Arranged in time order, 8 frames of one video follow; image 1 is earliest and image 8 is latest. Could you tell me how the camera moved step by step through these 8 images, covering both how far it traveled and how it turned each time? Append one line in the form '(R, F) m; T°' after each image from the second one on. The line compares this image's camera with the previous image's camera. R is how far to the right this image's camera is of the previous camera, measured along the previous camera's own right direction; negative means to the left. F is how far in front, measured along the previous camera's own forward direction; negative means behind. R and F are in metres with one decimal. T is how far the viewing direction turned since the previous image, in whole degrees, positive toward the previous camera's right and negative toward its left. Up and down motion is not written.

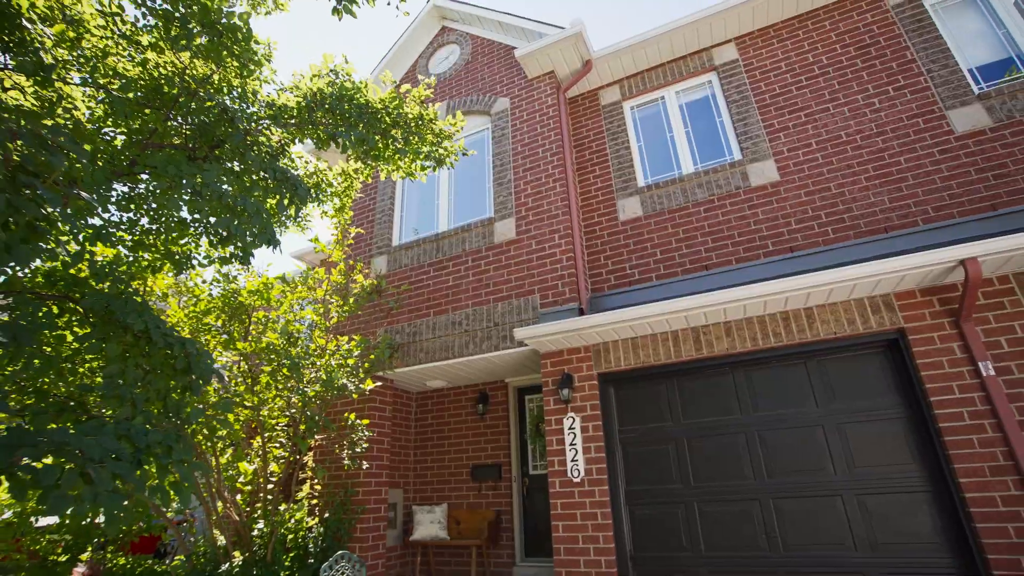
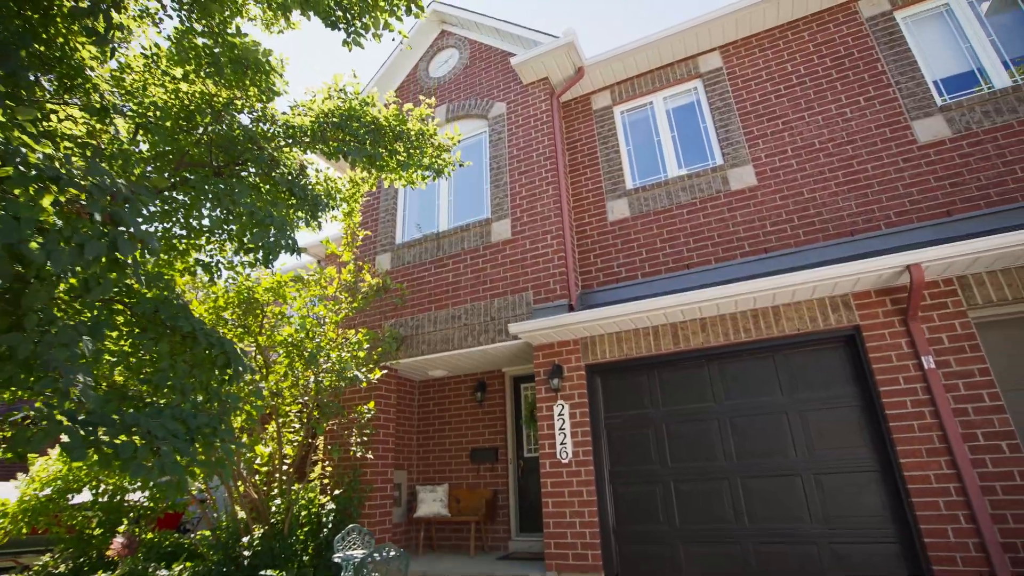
(+0.1, -0.5) m; 0°
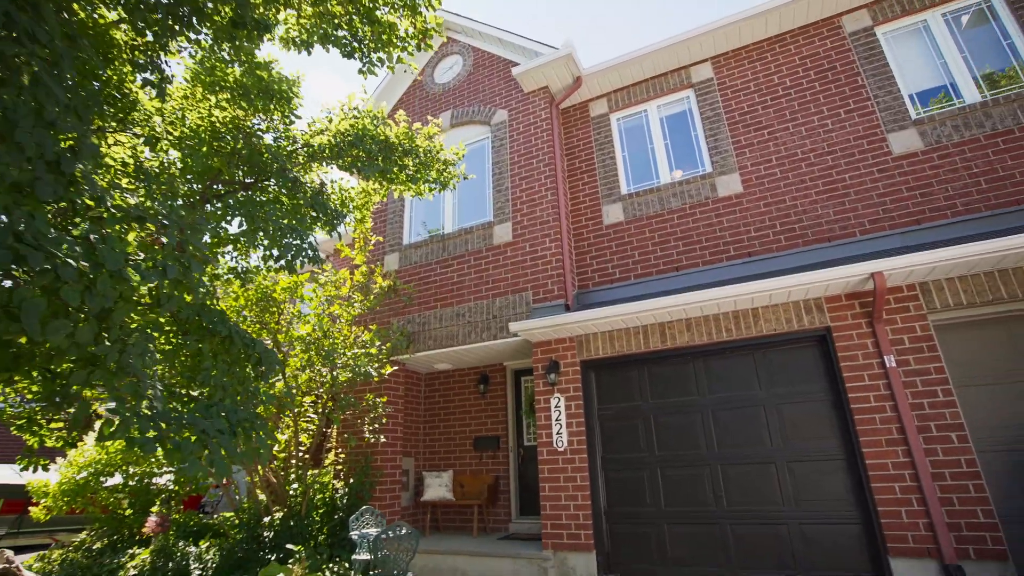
(0.0, -0.5) m; 0°
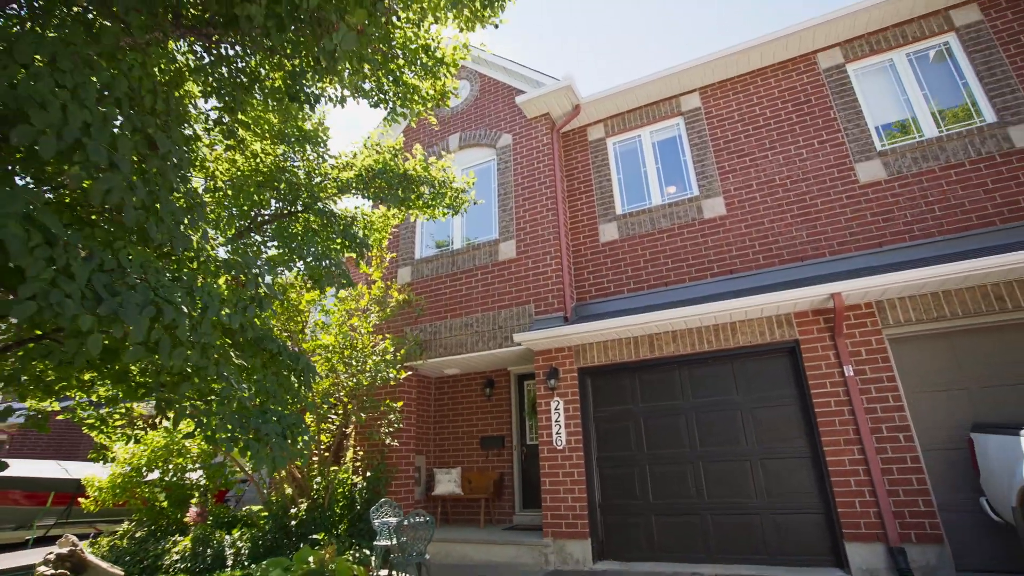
(0.0, -0.7) m; 0°
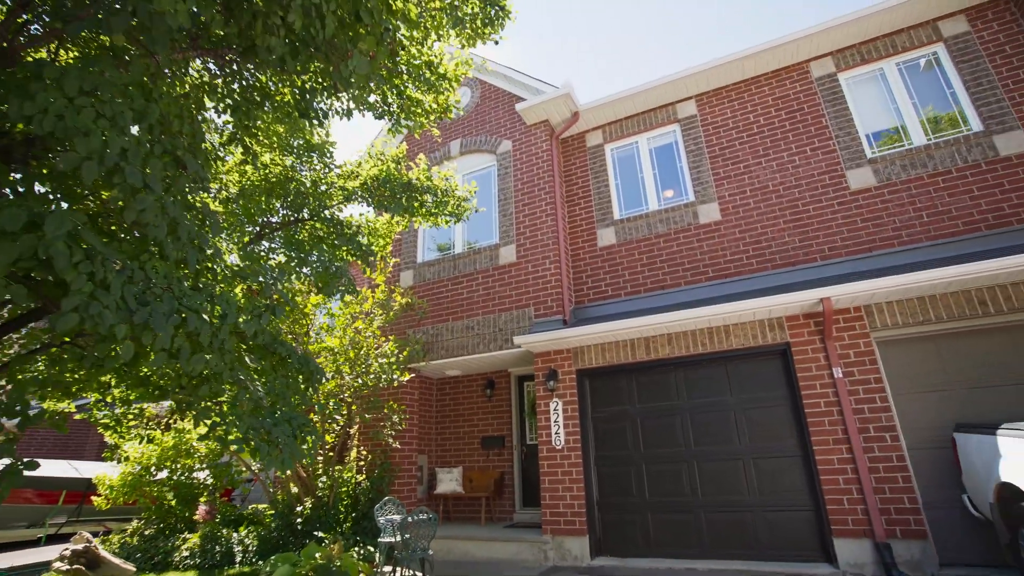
(0.0, -0.2) m; 0°
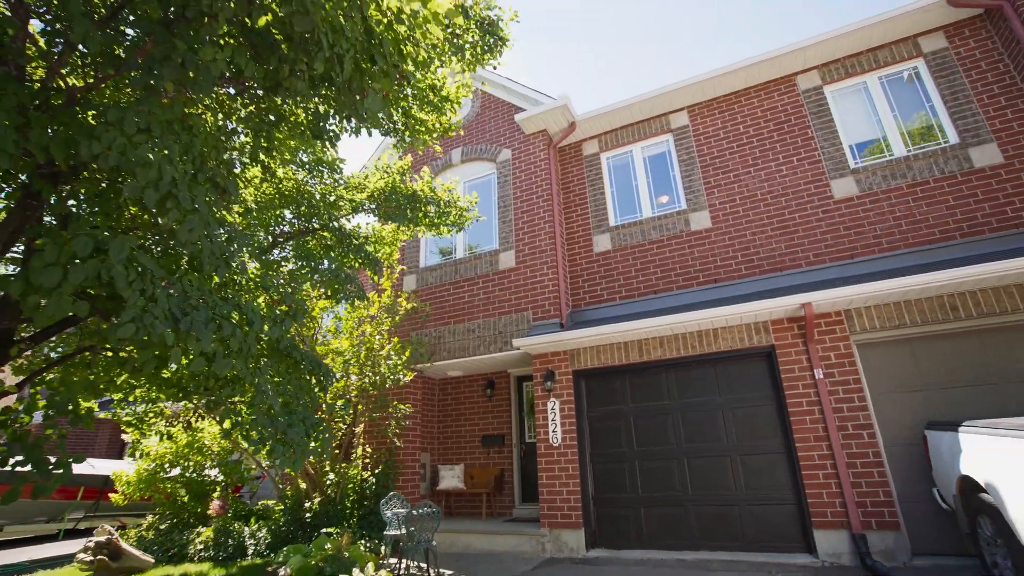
(0.0, -0.4) m; 0°
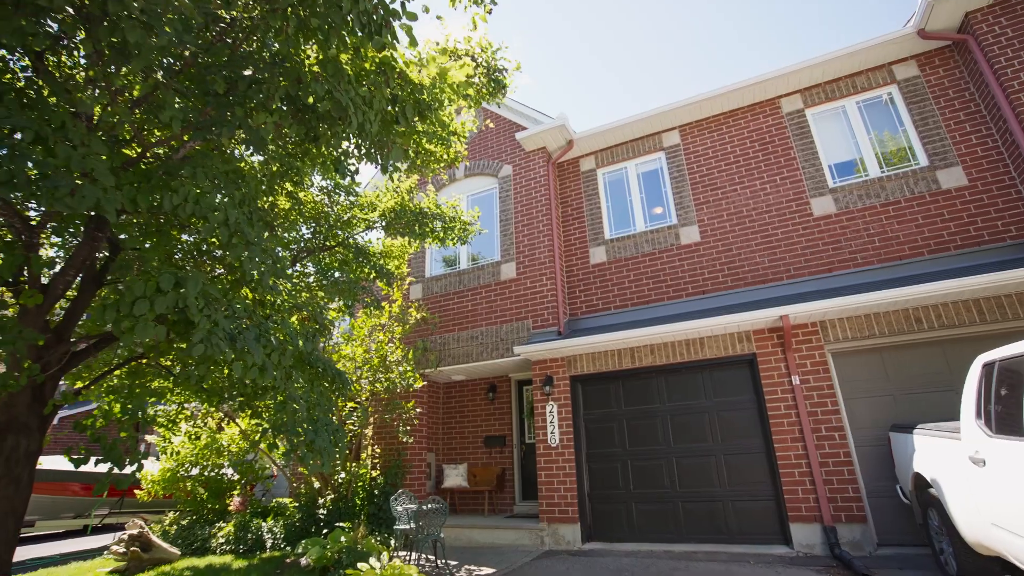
(0.0, -0.5) m; 0°
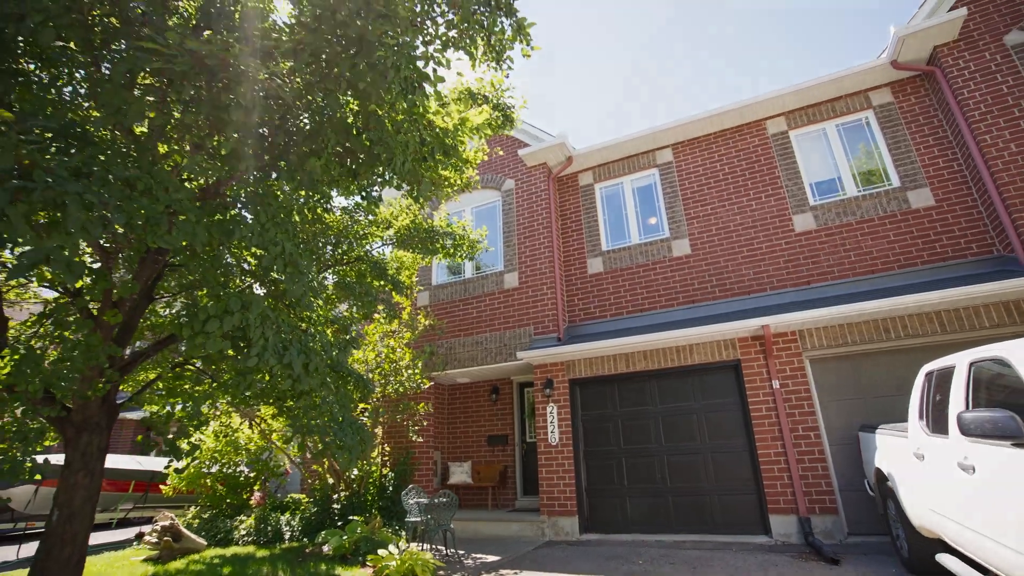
(-0.1, -0.6) m; 0°
